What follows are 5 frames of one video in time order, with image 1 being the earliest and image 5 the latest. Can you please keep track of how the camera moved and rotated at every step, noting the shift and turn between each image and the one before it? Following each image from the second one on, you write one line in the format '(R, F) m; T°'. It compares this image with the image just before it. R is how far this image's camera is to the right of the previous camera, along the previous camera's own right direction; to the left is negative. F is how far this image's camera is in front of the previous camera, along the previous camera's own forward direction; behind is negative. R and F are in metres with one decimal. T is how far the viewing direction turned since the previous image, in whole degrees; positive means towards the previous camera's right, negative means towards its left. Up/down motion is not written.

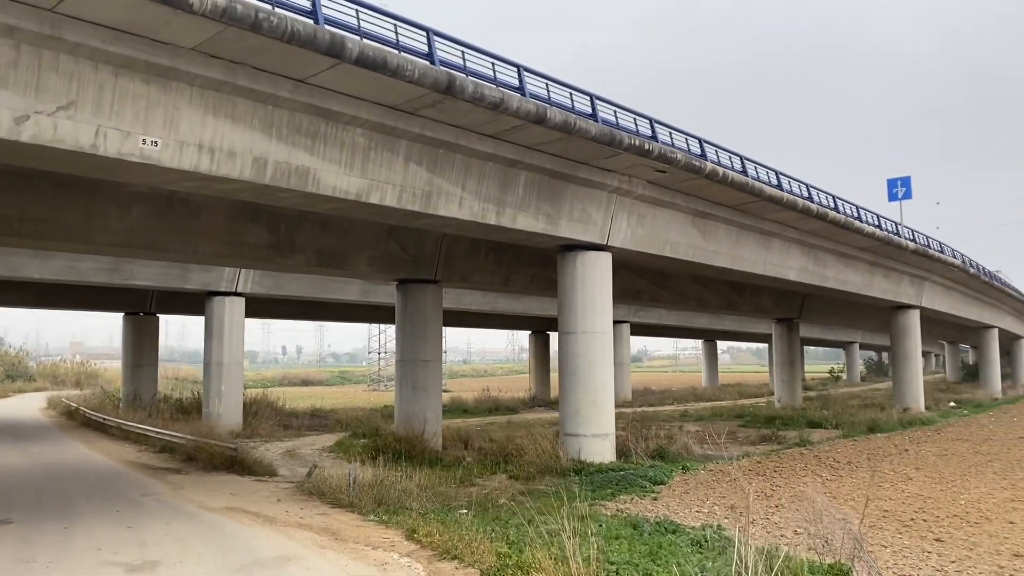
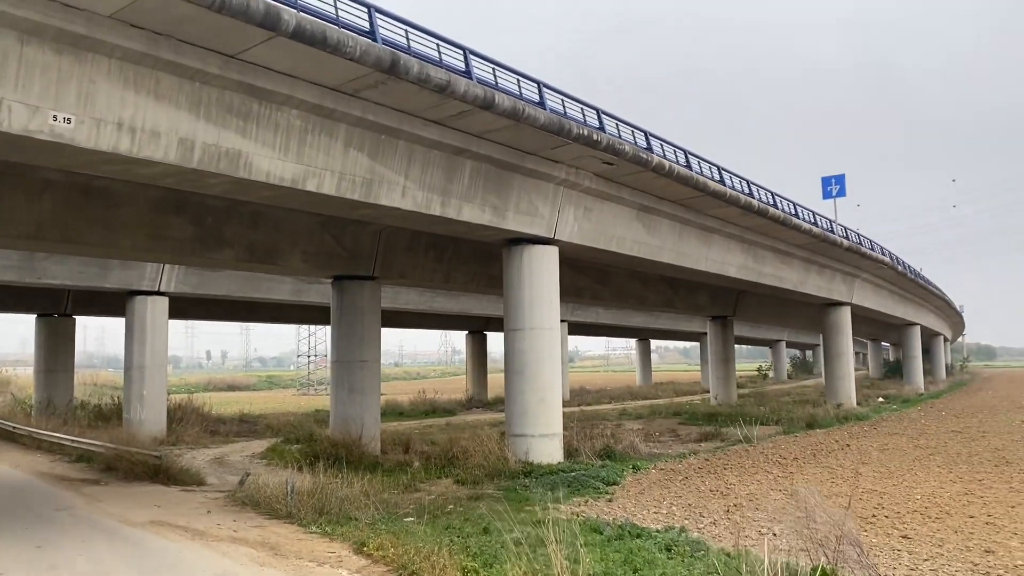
(-0.2, +0.6) m; +5°
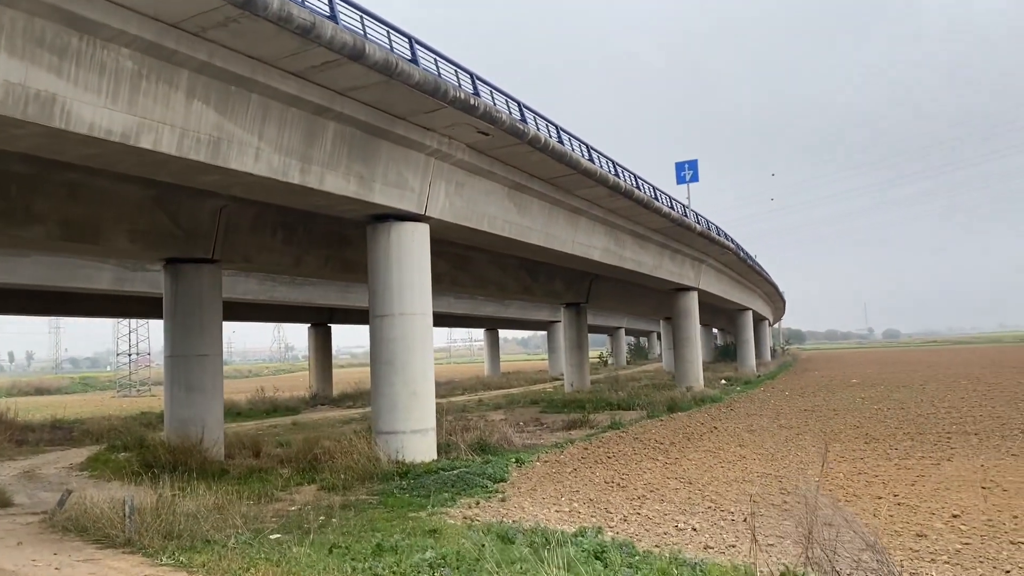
(-0.5, +1.2) m; +12°
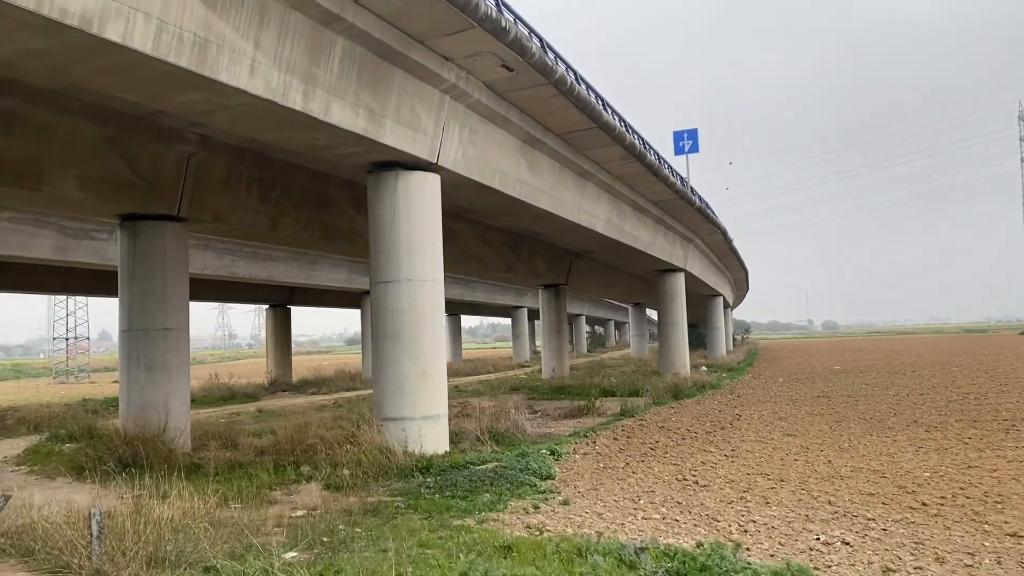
(-1.3, +2.1) m; +4°
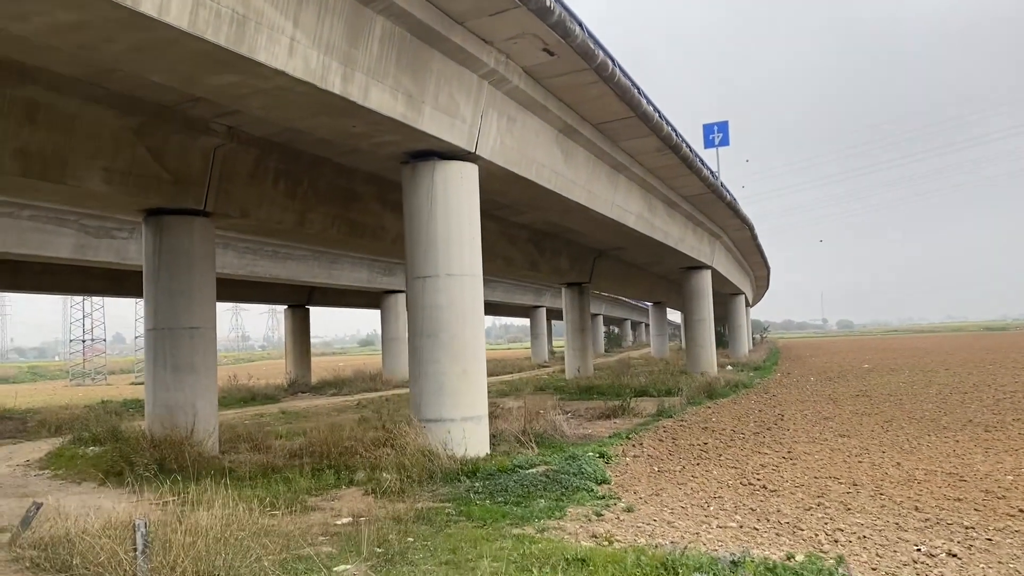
(-0.5, +0.5) m; -1°
